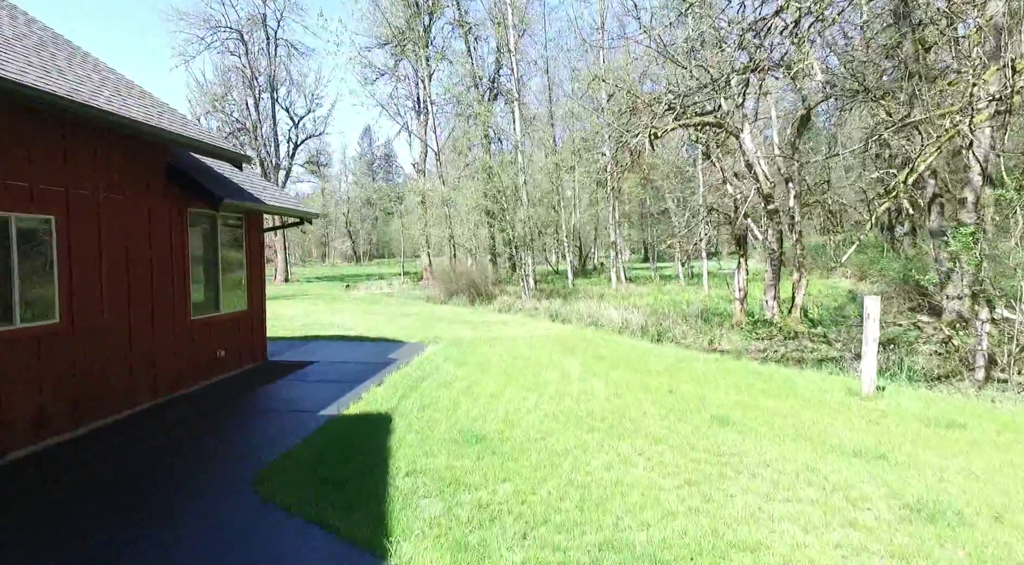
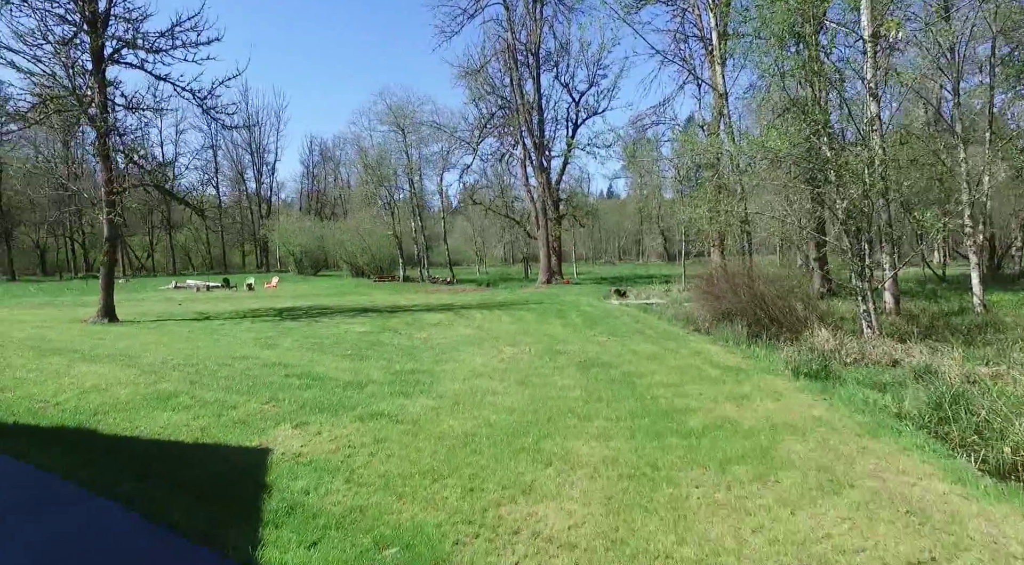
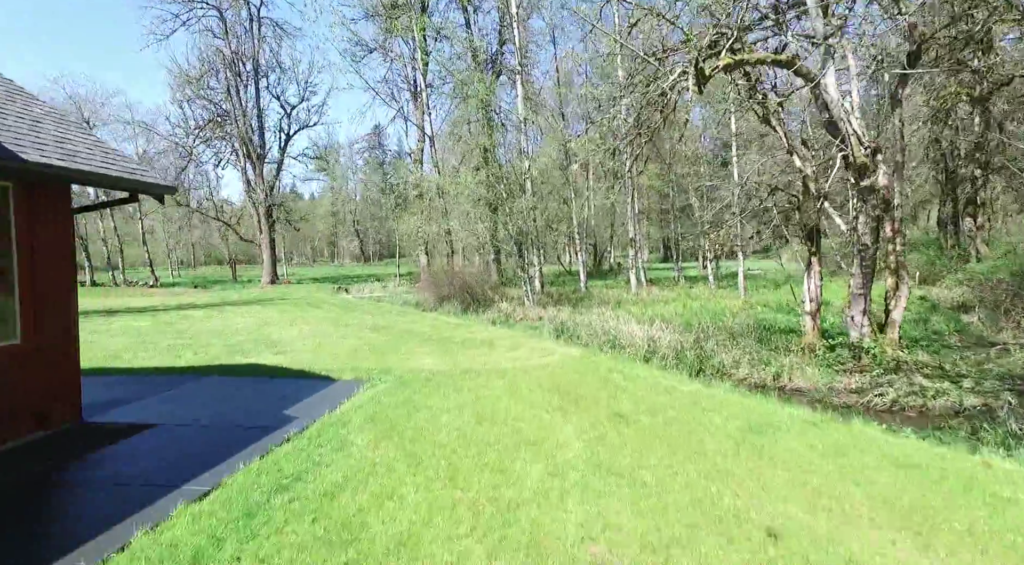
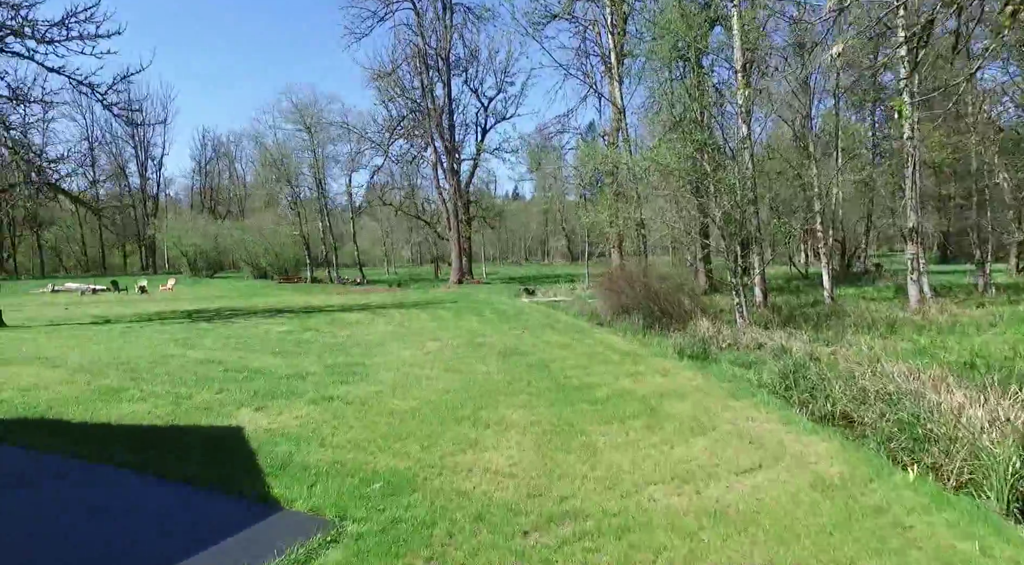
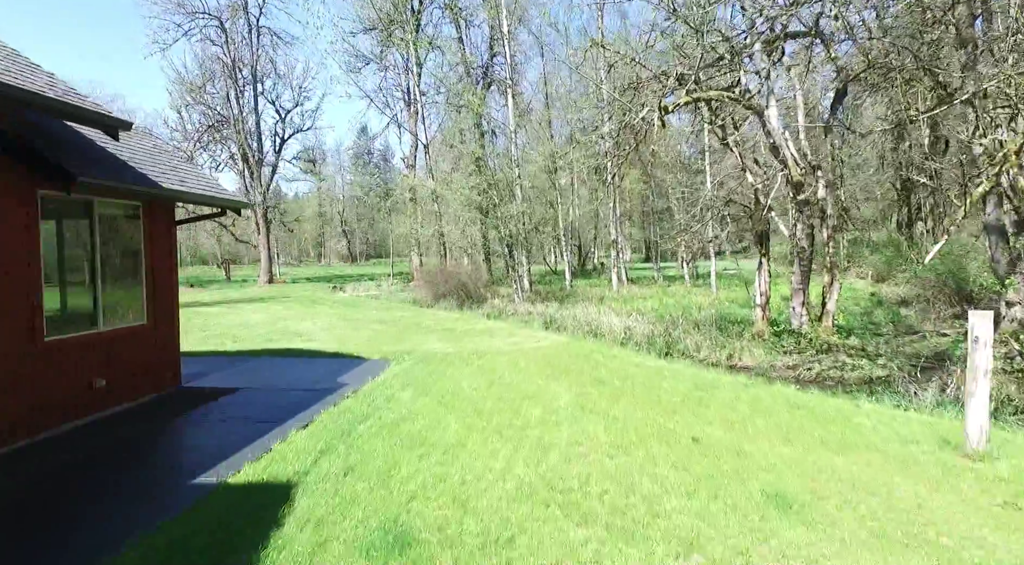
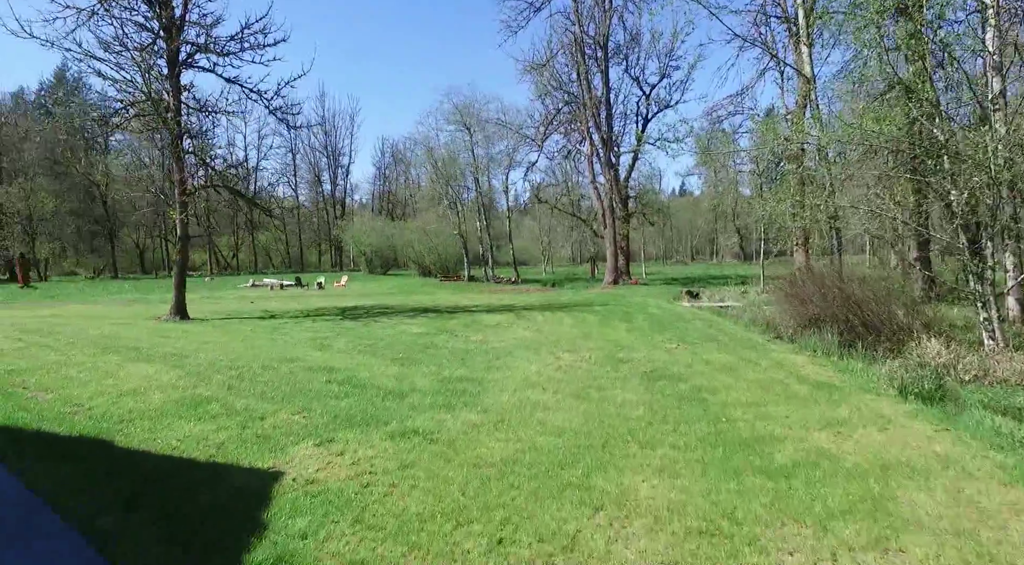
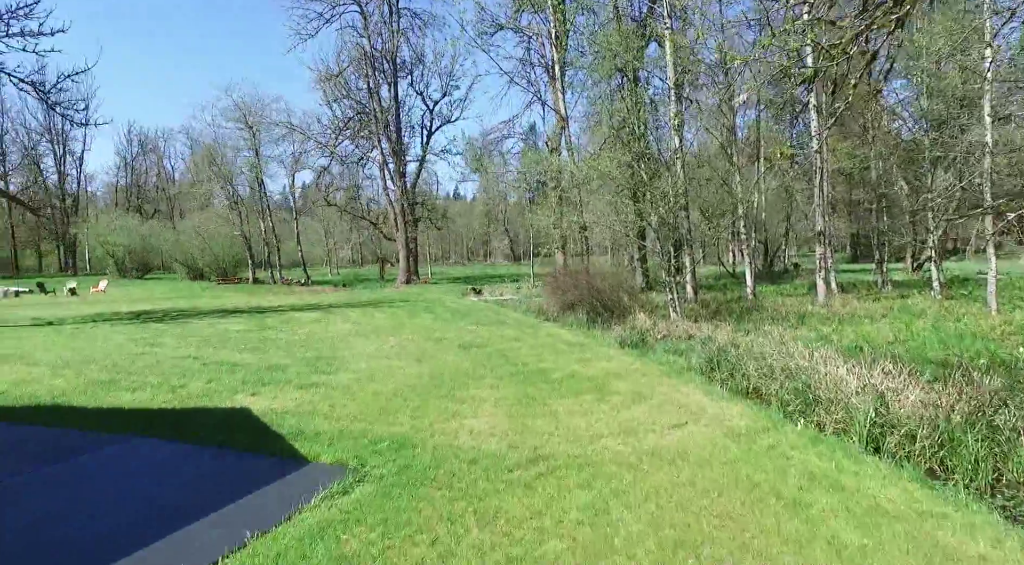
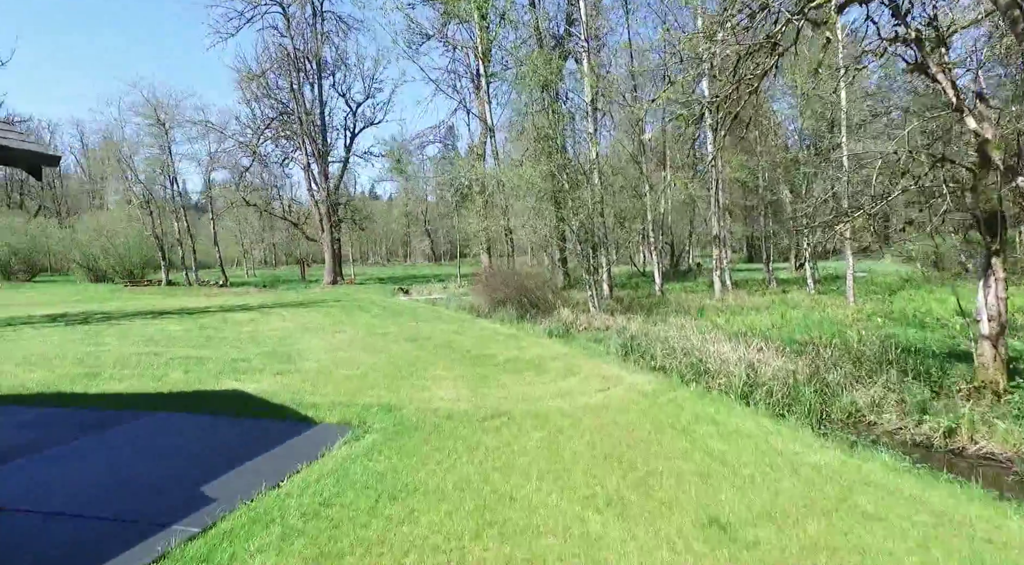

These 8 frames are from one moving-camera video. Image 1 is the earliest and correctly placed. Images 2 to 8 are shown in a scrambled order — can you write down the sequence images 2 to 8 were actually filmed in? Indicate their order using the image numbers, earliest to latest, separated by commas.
5, 3, 8, 7, 4, 2, 6
